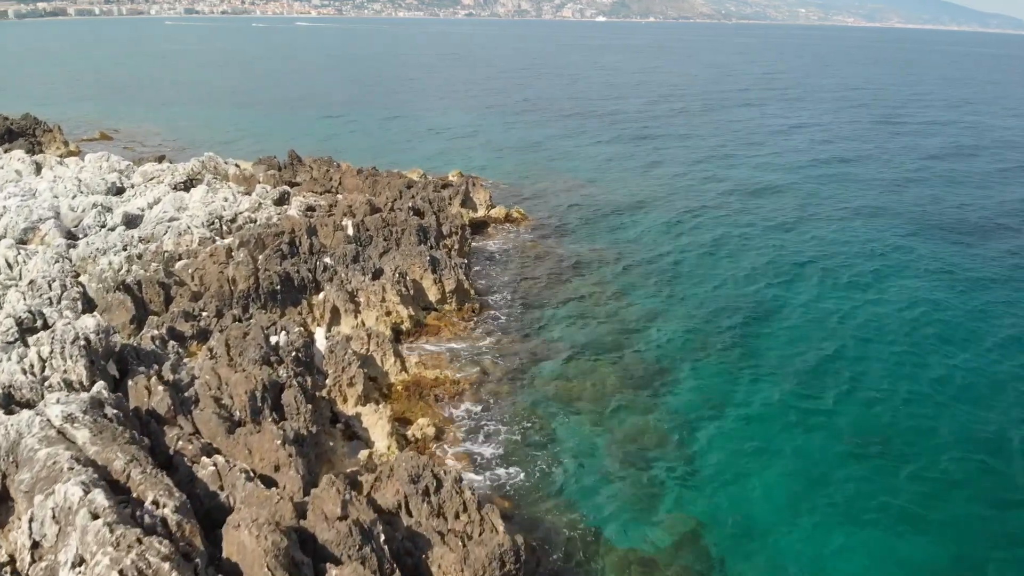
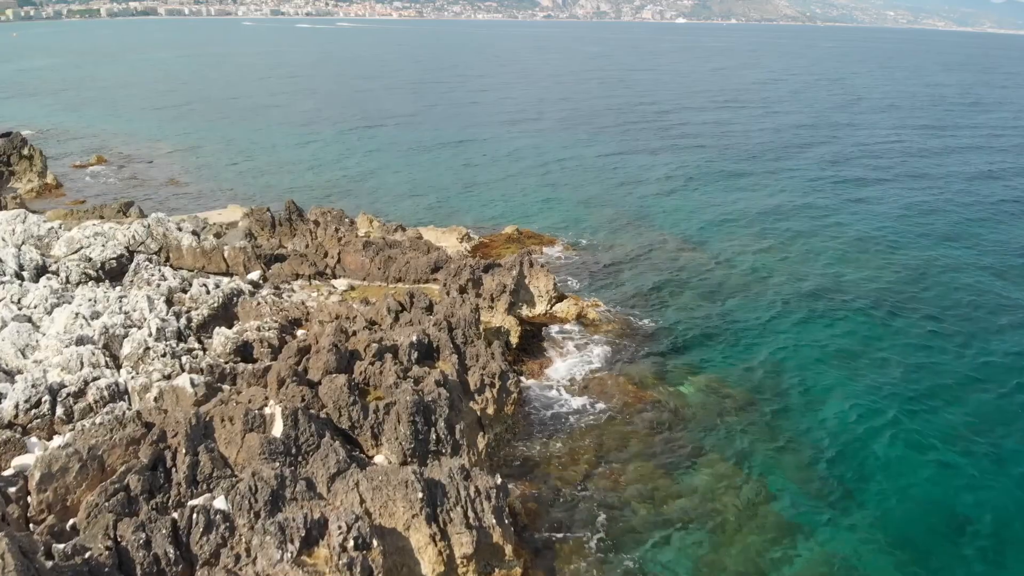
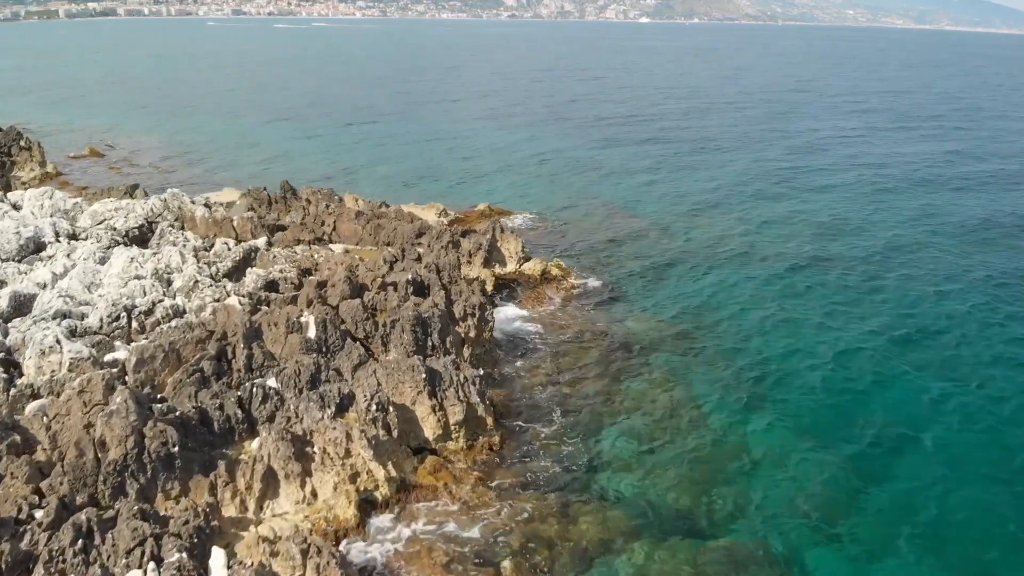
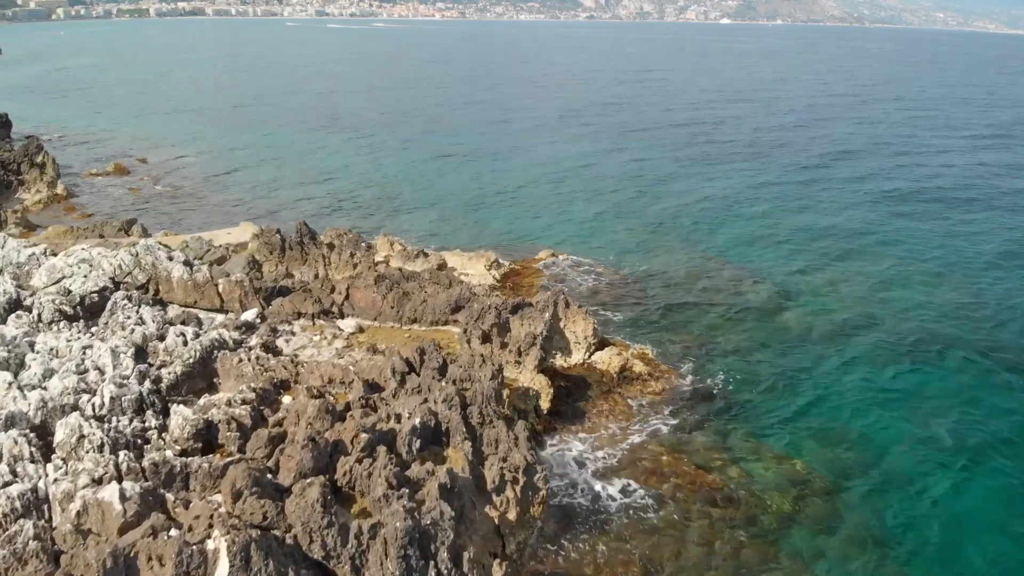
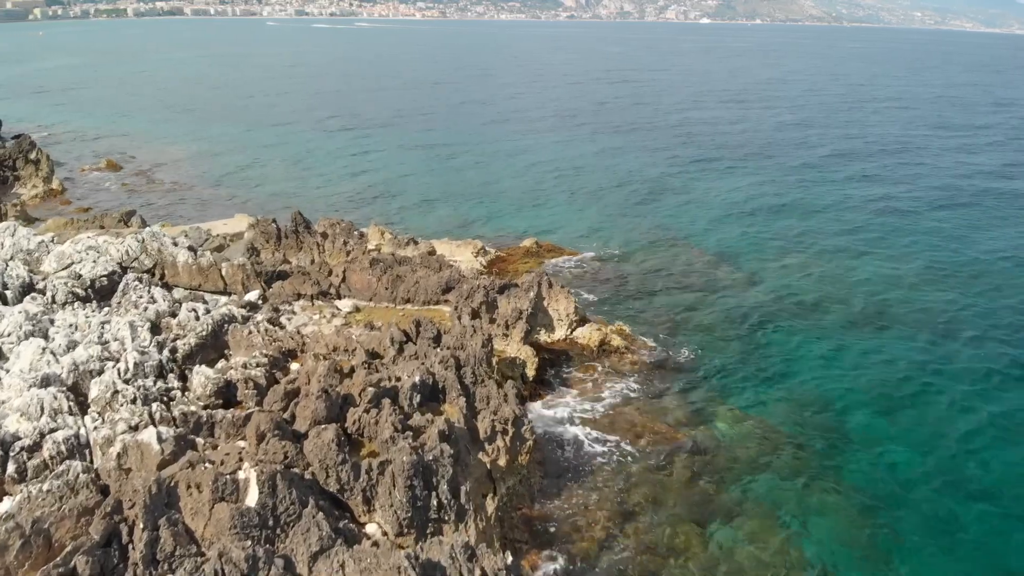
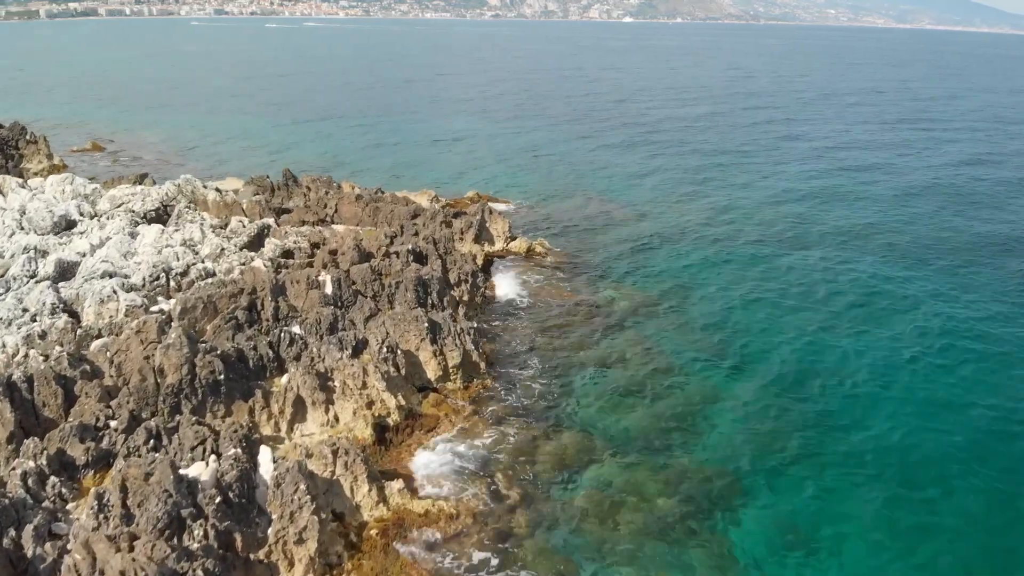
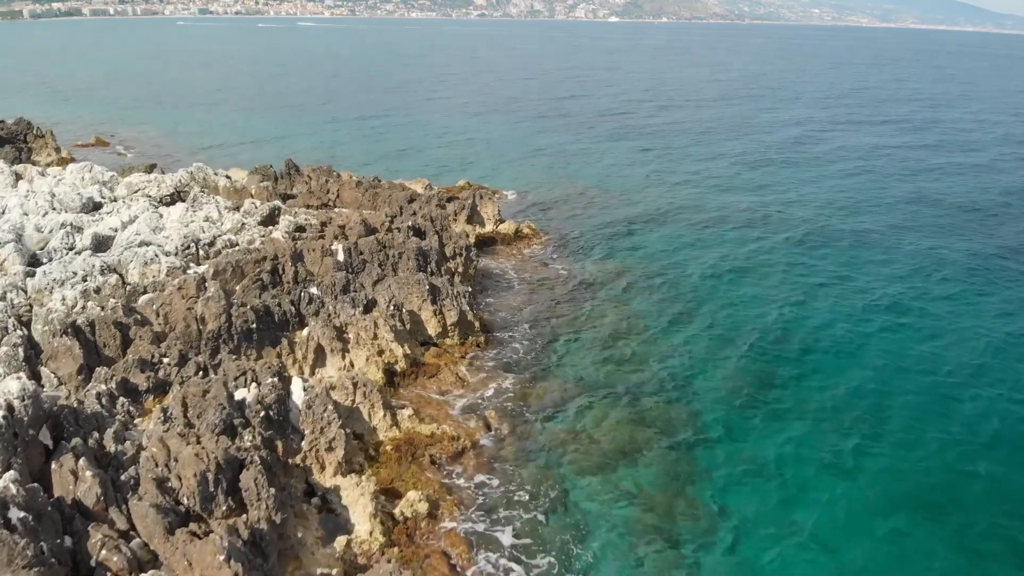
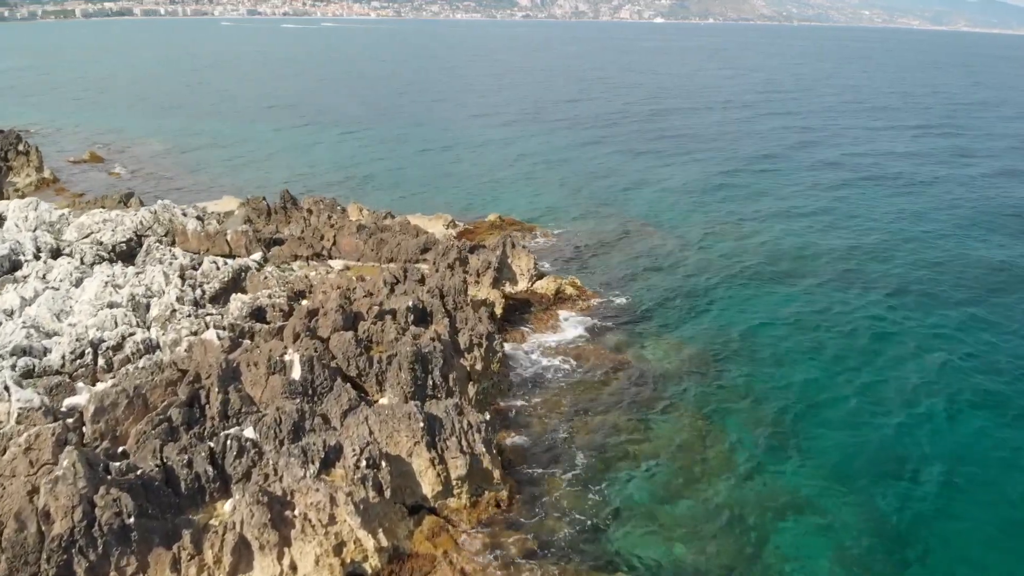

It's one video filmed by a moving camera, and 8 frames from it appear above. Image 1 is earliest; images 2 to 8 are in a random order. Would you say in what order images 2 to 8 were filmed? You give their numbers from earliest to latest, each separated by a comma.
7, 6, 3, 8, 2, 5, 4
